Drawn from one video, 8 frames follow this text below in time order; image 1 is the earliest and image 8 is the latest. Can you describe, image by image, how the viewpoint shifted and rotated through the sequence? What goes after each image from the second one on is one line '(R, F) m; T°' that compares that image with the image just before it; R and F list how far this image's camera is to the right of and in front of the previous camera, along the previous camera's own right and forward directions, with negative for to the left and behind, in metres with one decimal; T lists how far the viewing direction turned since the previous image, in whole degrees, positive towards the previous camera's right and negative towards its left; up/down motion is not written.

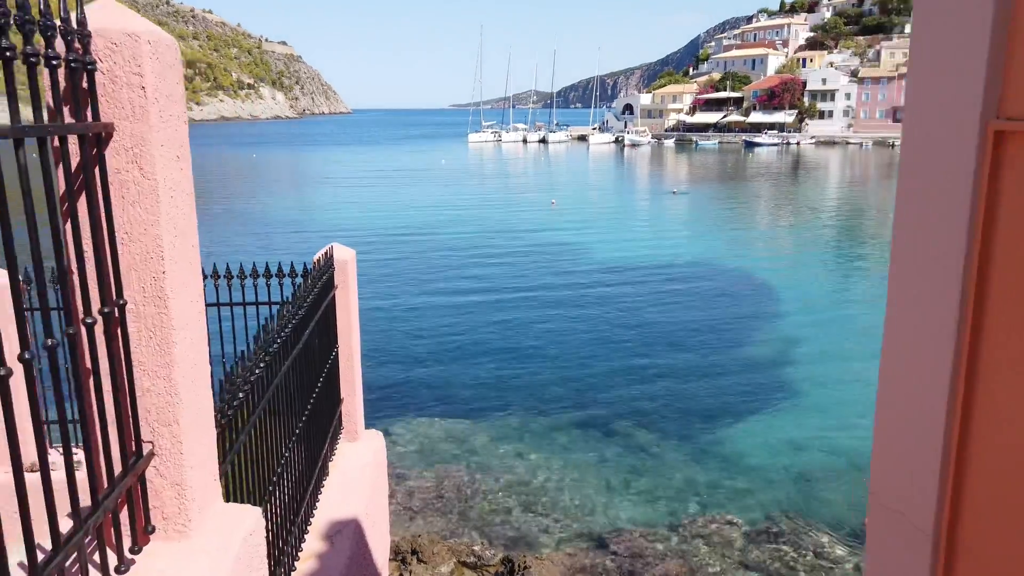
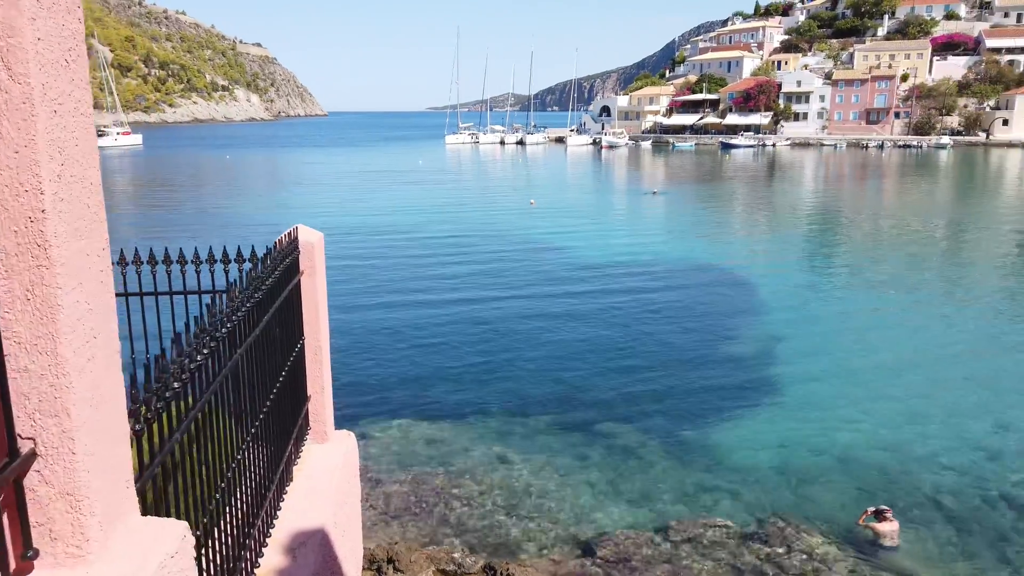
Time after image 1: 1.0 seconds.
(0.0, +0.4) m; +2°
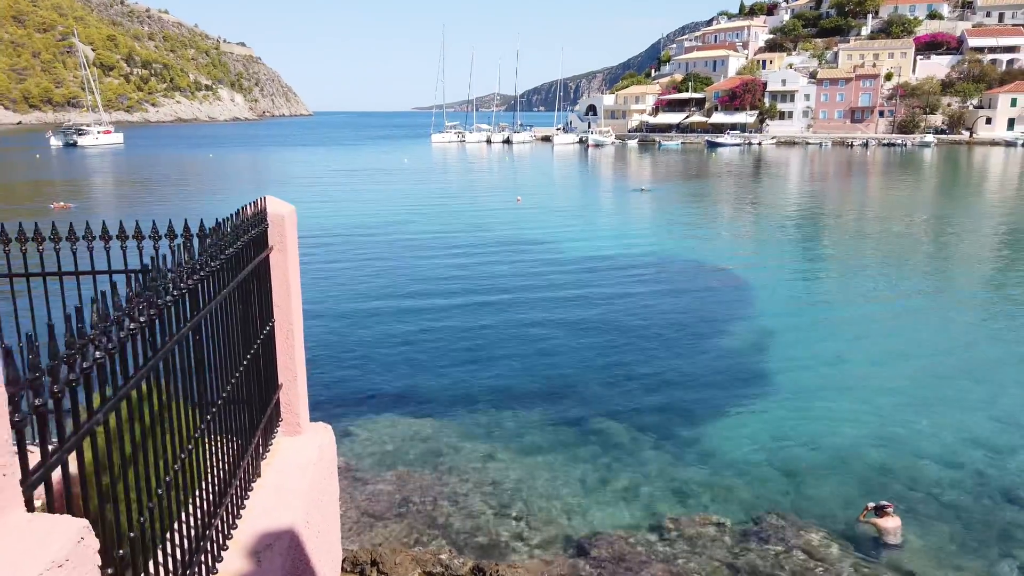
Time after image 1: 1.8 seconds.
(0.0, +0.4) m; +1°
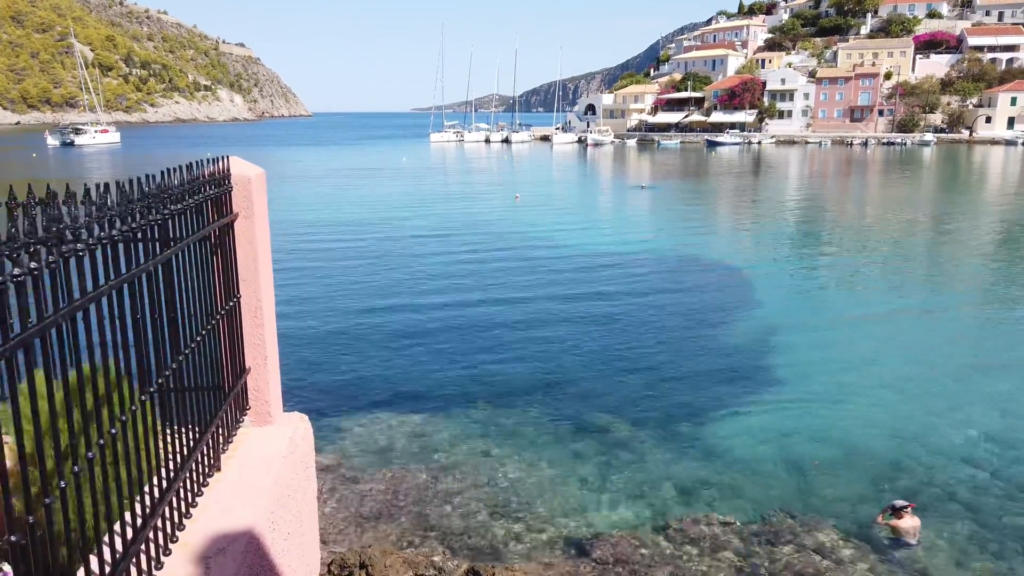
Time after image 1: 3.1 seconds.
(0.0, +0.4) m; 0°
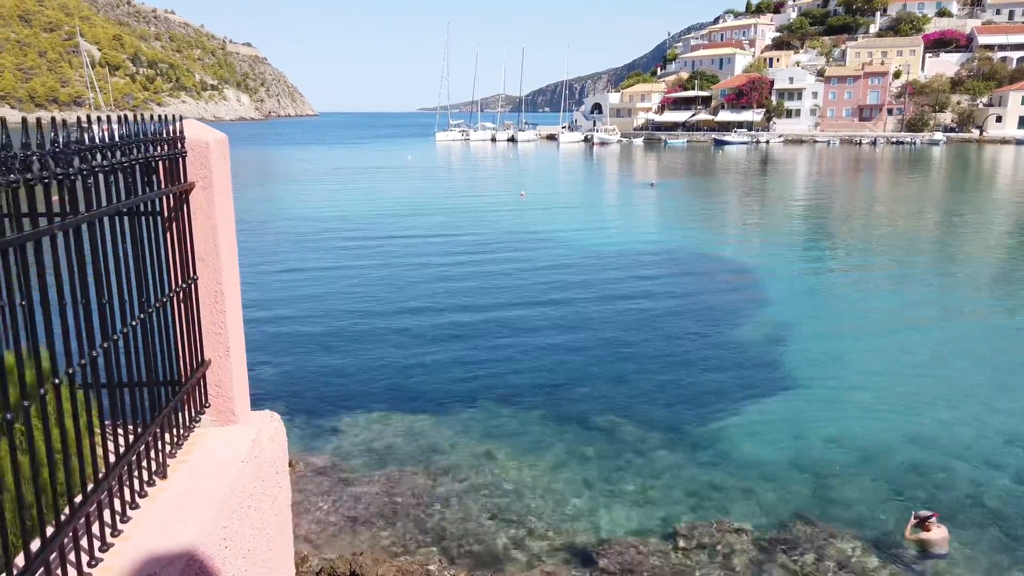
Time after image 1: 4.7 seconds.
(0.0, +0.5) m; 0°
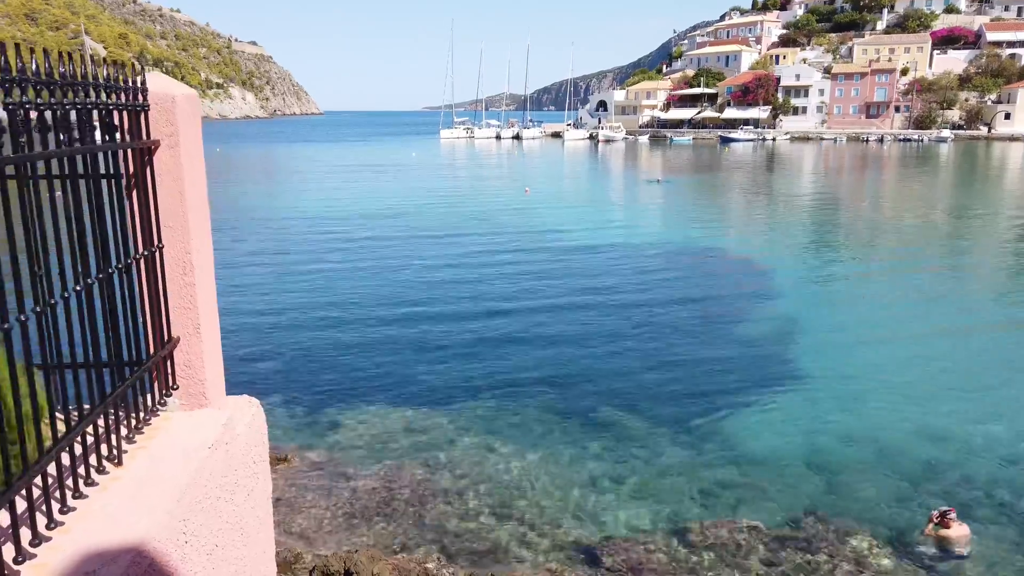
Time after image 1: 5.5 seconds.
(0.0, +0.3) m; 0°
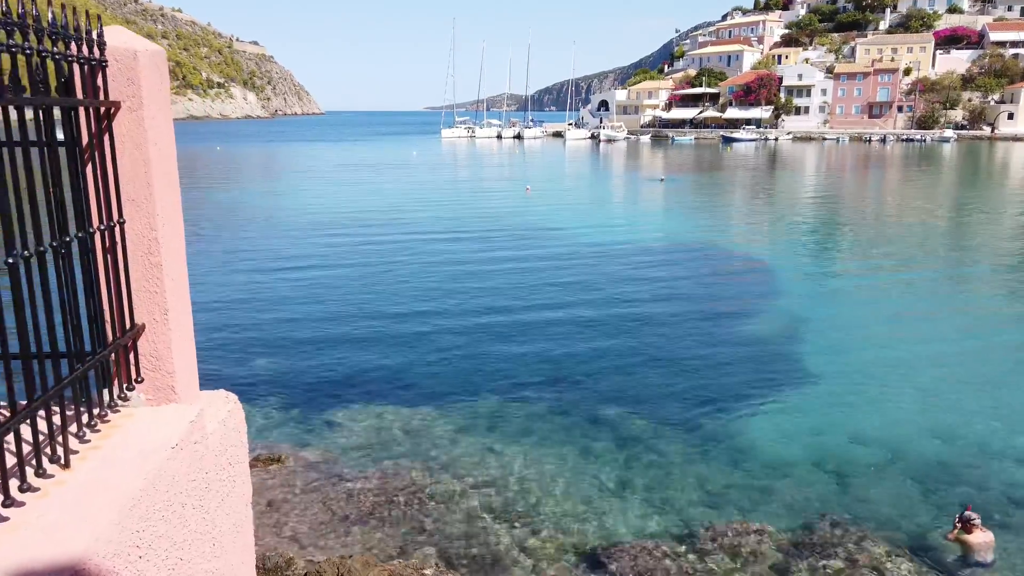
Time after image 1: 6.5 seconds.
(0.0, +0.3) m; 0°
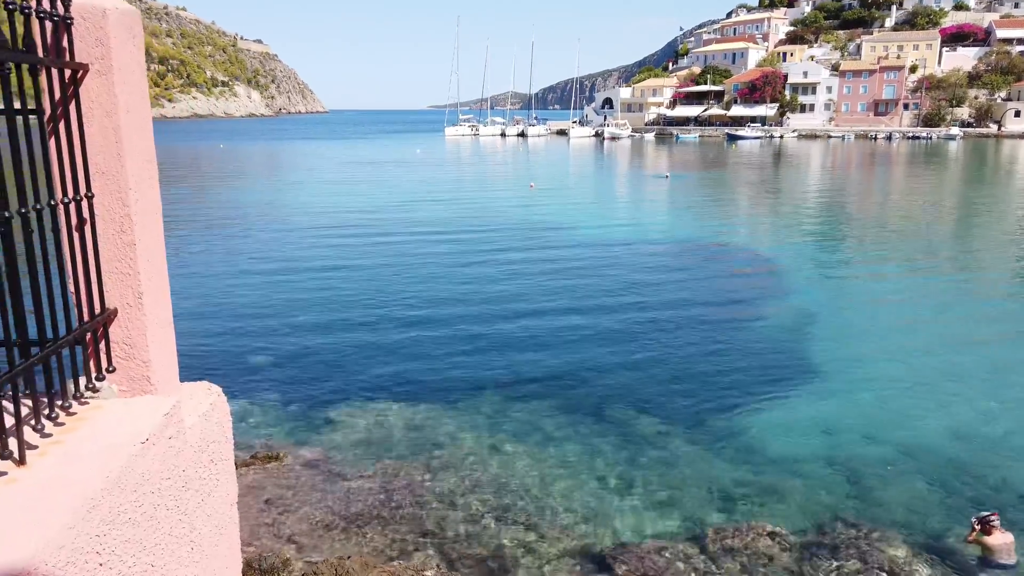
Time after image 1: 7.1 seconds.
(0.0, +0.2) m; 0°
